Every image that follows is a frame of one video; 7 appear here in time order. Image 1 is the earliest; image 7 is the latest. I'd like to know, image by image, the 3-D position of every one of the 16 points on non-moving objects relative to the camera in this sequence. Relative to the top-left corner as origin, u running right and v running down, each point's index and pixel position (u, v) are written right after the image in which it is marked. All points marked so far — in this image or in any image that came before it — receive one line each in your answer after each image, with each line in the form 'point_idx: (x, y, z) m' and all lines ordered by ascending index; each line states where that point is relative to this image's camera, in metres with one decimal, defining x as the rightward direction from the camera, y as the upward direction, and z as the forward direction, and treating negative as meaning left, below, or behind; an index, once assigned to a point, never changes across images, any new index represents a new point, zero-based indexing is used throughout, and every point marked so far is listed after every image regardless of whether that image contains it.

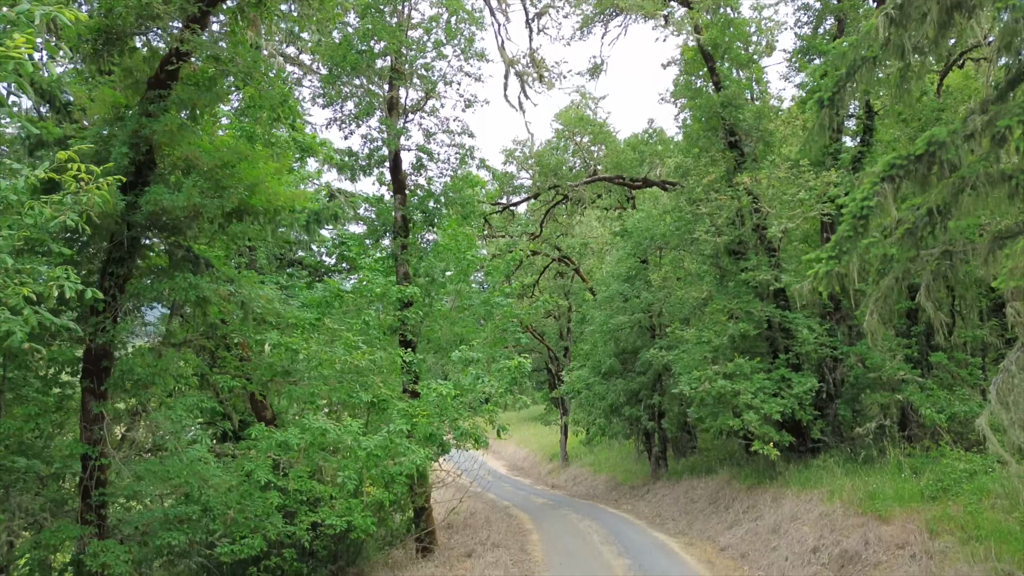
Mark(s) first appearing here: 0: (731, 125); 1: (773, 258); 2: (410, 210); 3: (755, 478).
0: (+4.9, +3.6, +13.4) m
1: (+5.6, +0.6, +13.0) m
2: (-2.0, +1.5, +11.6) m
3: (+5.2, -4.1, +13.0) m
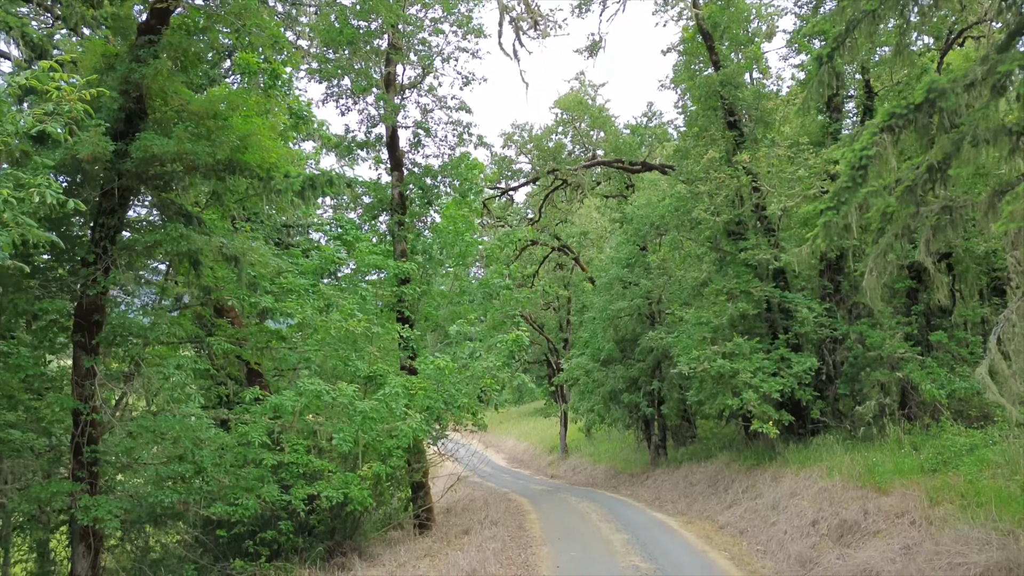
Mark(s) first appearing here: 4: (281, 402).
0: (+4.8, +4.0, +13.4) m
1: (+5.5, +1.1, +12.9) m
2: (-2.0, +2.0, +11.5) m
3: (+5.2, -3.7, +12.9) m
4: (-2.7, -1.3, +7.1) m
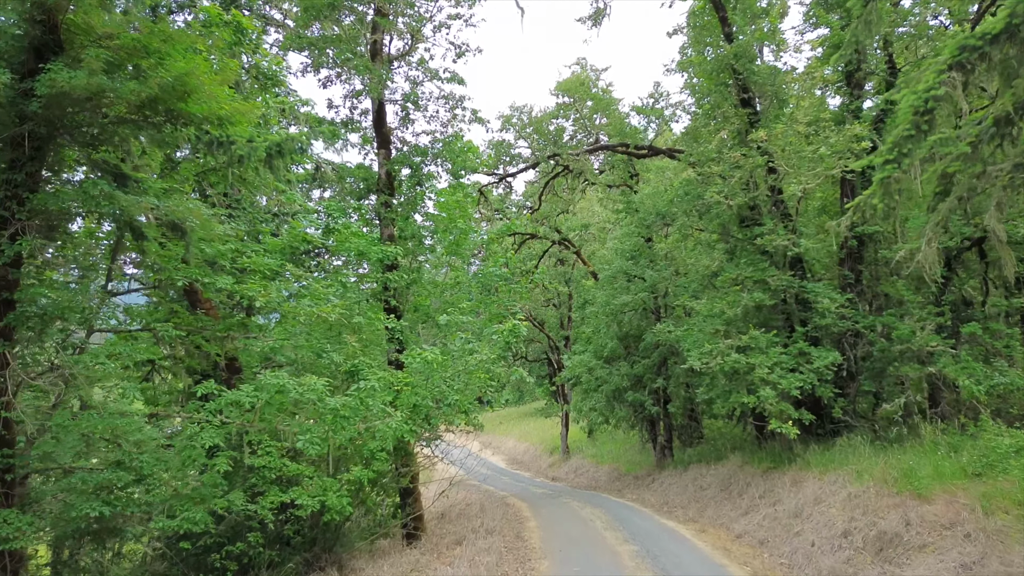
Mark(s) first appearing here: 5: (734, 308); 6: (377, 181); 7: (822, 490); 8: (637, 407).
0: (+4.8, +4.3, +12.5) m
1: (+5.5, +1.3, +12.0) m
2: (-2.1, +2.2, +10.6) m
3: (+5.1, -3.5, +12.0) m
4: (-2.7, -1.1, +6.2) m
5: (+4.3, -0.4, +11.7) m
6: (-2.4, +1.9, +10.7) m
7: (+4.8, -3.1, +9.4) m
8: (+3.7, -3.5, +18.0) m
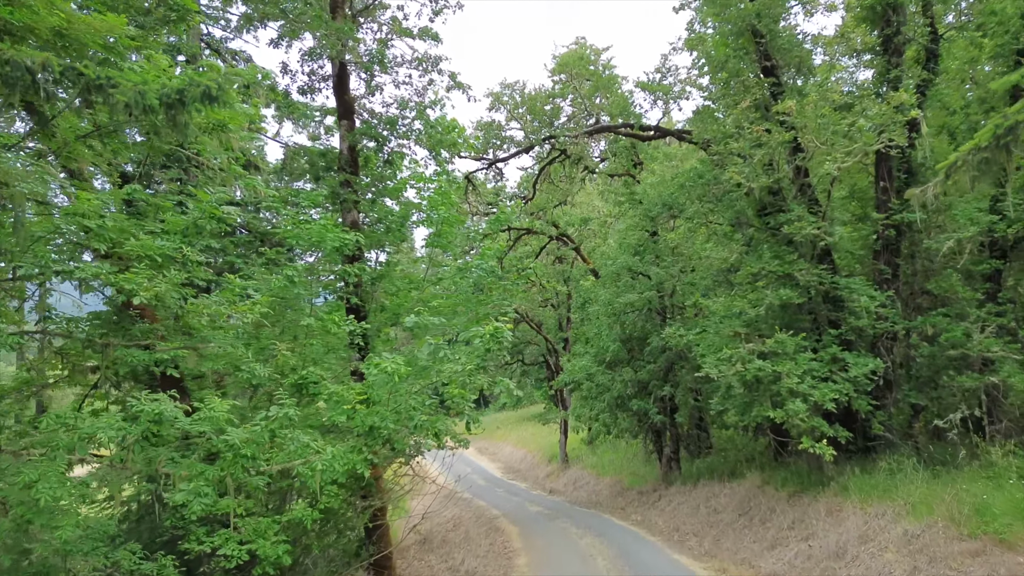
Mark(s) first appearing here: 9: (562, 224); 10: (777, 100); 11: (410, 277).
0: (+4.6, +4.3, +10.9) m
1: (+5.3, +1.3, +10.4) m
2: (-2.3, +2.2, +9.1) m
3: (+4.9, -3.4, +10.5) m
4: (-2.9, -1.0, +4.6) m
5: (+4.1, -0.3, +10.2) m
6: (-2.6, +1.9, +9.1) m
7: (+4.6, -3.1, +7.8) m
8: (+3.5, -3.4, +16.4) m
9: (+1.6, +2.0, +19.0) m
10: (+4.8, +3.4, +10.9) m
11: (-1.6, +0.2, +9.4) m
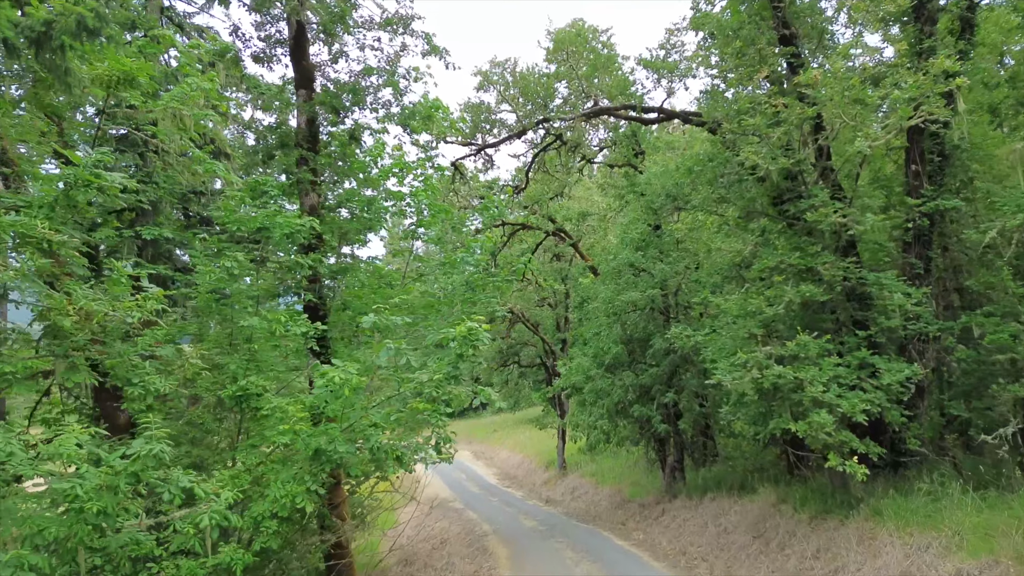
0: (+4.3, +4.4, +9.8) m
1: (+5.1, +1.4, +9.3) m
2: (-2.5, +2.3, +7.9) m
3: (+4.7, -3.4, +9.3) m
4: (-3.1, -1.0, +3.5) m
5: (+3.9, -0.3, +9.0) m
6: (-2.8, +2.0, +8.0) m
7: (+4.4, -3.0, +6.7) m
8: (+3.3, -3.4, +15.2) m
9: (+1.4, +2.1, +17.9) m
10: (+4.6, +3.4, +9.8) m
11: (-1.8, +0.2, +8.2) m
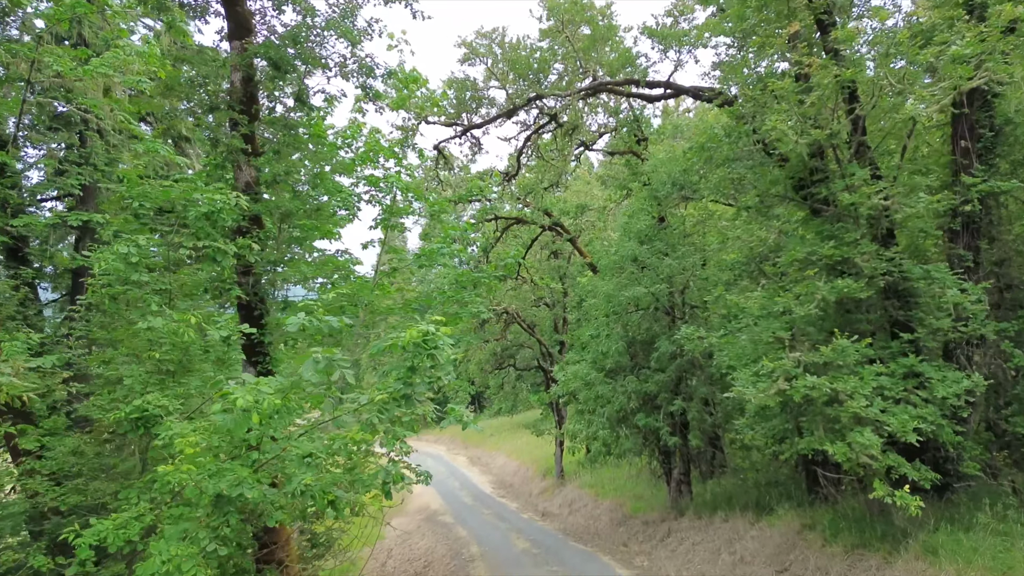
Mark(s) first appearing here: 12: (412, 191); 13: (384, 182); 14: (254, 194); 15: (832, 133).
0: (+4.1, +4.4, +8.4) m
1: (+4.9, +1.5, +7.9) m
2: (-2.7, +2.3, +6.6) m
3: (+4.5, -3.3, +8.0) m
4: (-3.3, -0.9, +2.1) m
5: (+3.7, -0.2, +7.7) m
6: (-3.1, +2.1, +6.6) m
7: (+4.2, -2.9, +5.3) m
8: (+3.1, -3.3, +13.9) m
9: (+1.2, +2.1, +16.6) m
10: (+4.4, +3.5, +8.5) m
11: (-2.0, +0.3, +6.9) m
12: (-1.6, +1.6, +9.8) m
13: (-2.2, +1.8, +10.3) m
14: (-2.7, +1.0, +6.6) m
15: (+4.2, +2.1, +8.1) m
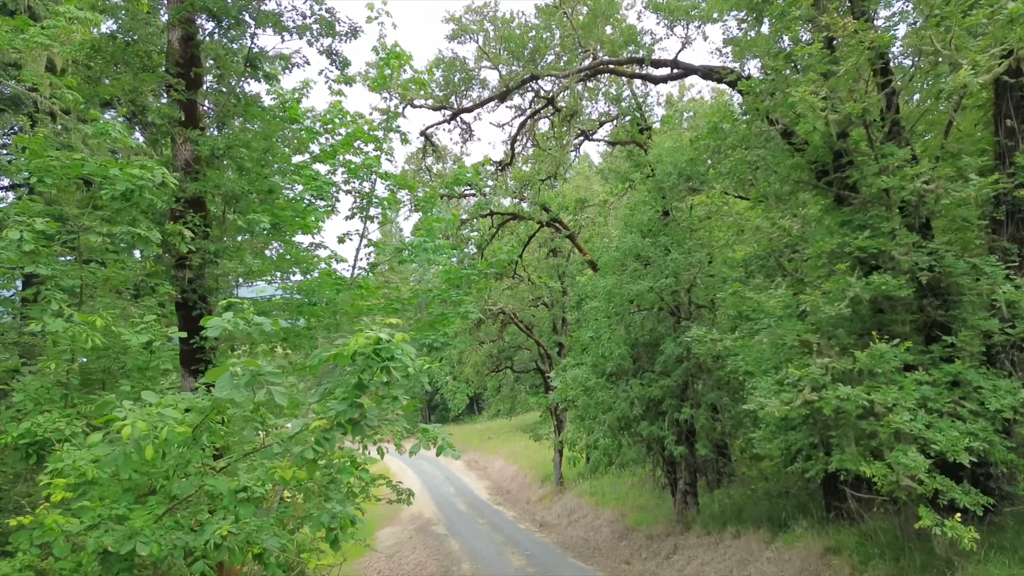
0: (+4.0, +4.5, +7.5) m
1: (+4.8, +1.5, +7.0) m
2: (-2.8, +2.4, +5.7) m
3: (+4.4, -3.3, +7.0) m
4: (-3.5, -0.9, +1.2) m
5: (+3.6, -0.2, +6.8) m
6: (-3.2, +2.1, +5.7) m
7: (+4.1, -2.9, +4.4) m
8: (+3.0, -3.3, +13.0) m
9: (+1.0, +2.2, +15.6) m
10: (+4.2, +3.5, +7.5) m
11: (-2.1, +0.3, +5.9) m
12: (-1.7, +1.6, +8.8) m
13: (-2.3, +1.8, +9.3) m
14: (-2.8, +1.0, +5.7) m
15: (+4.1, +2.1, +7.2) m
